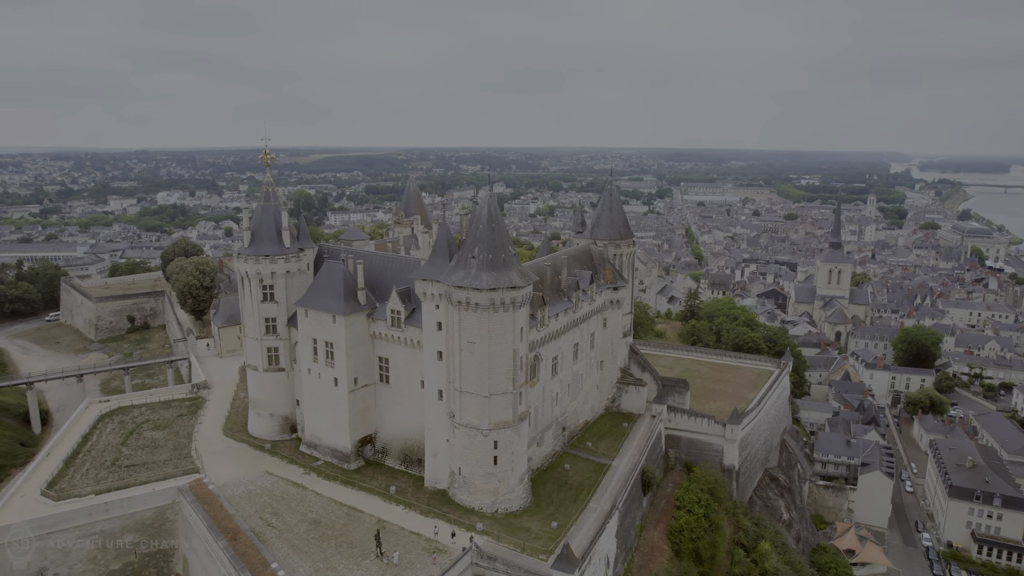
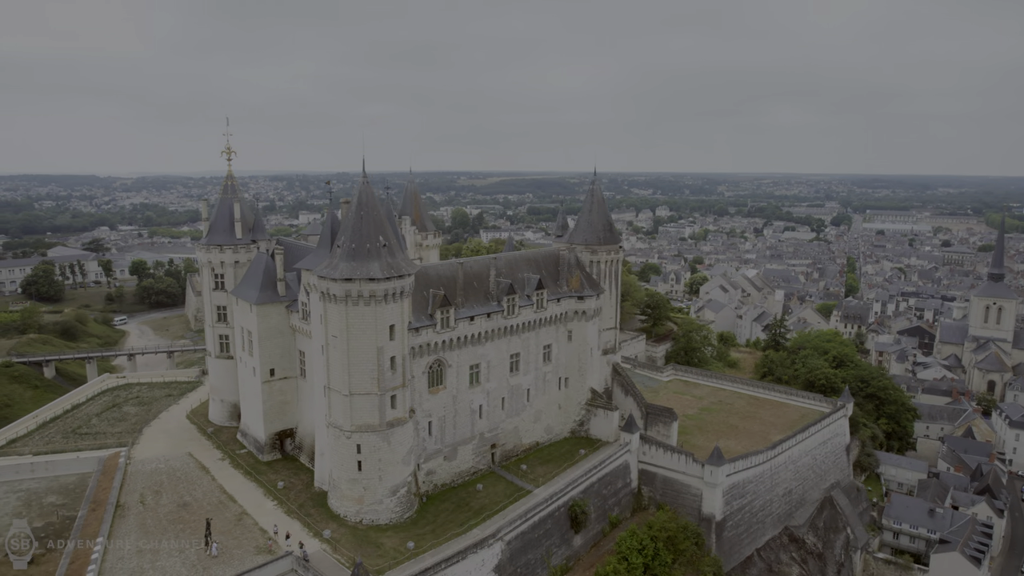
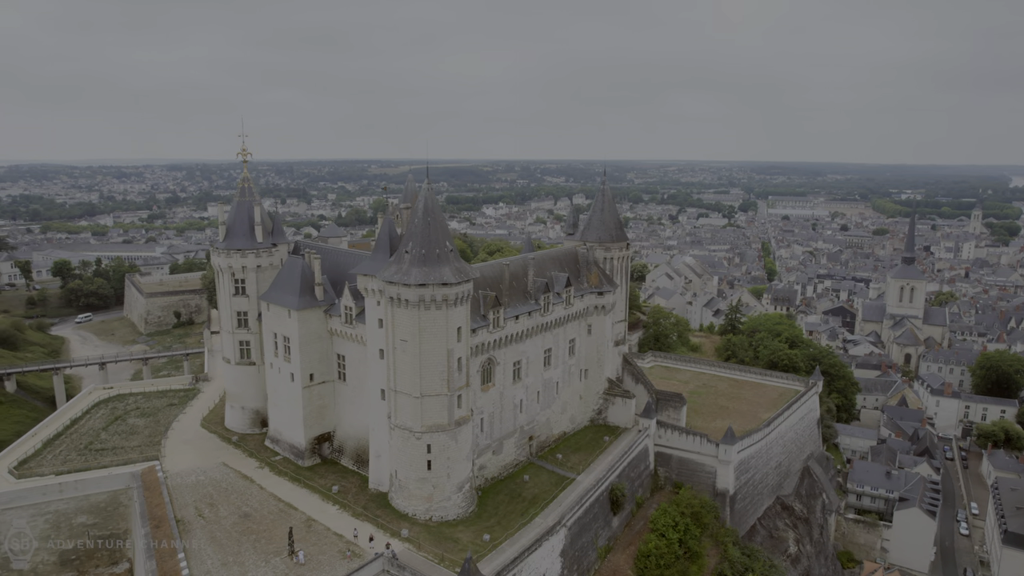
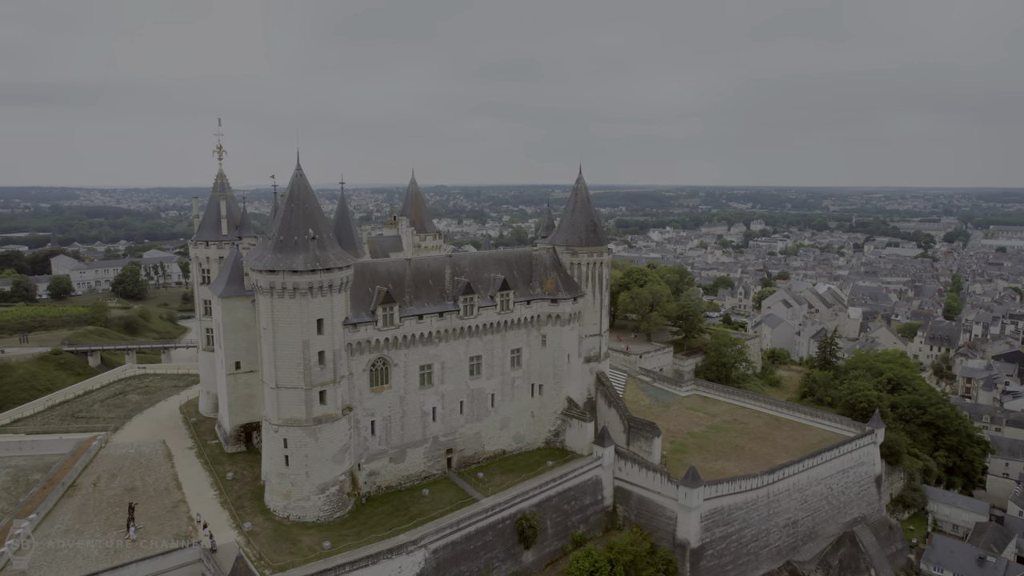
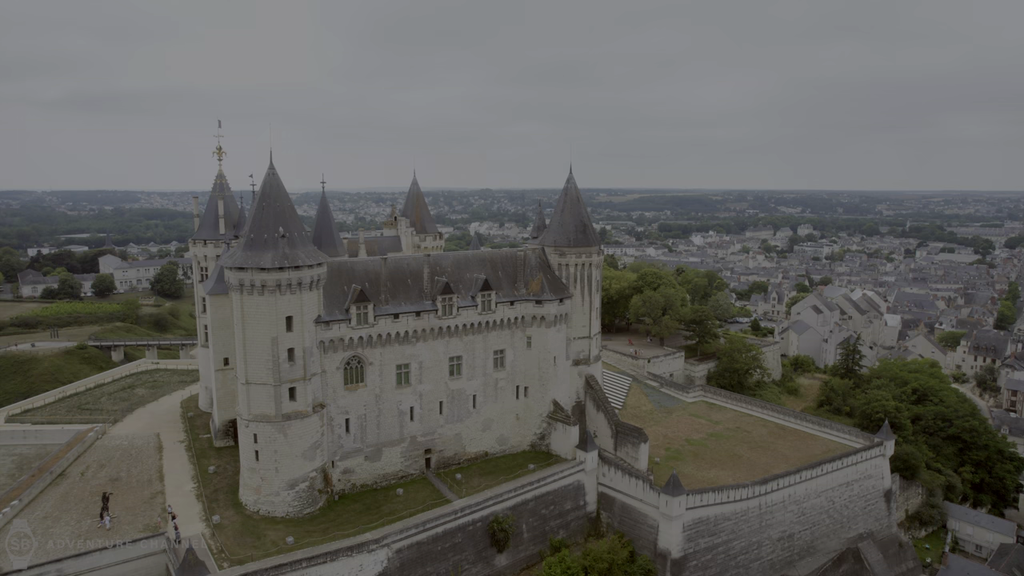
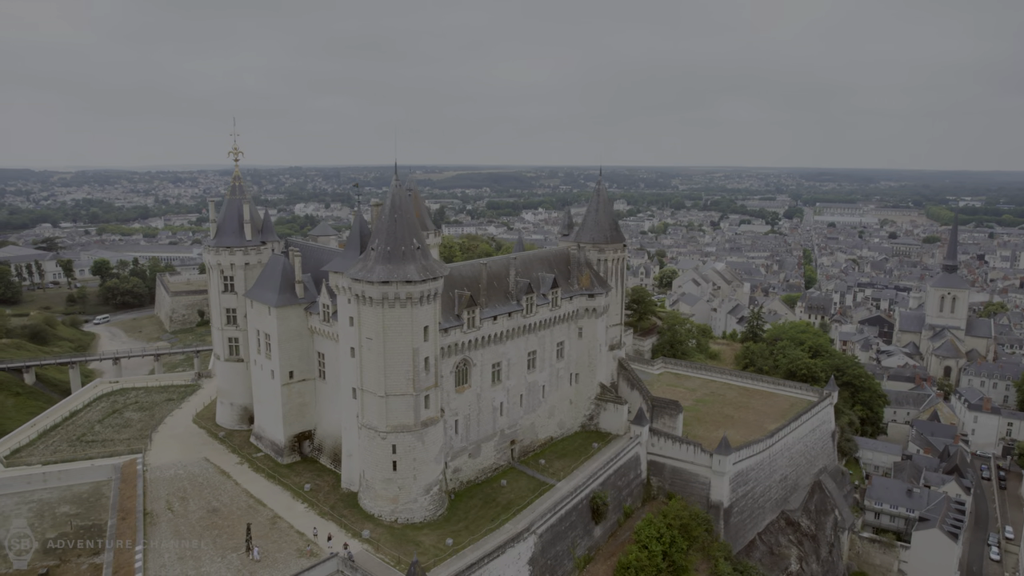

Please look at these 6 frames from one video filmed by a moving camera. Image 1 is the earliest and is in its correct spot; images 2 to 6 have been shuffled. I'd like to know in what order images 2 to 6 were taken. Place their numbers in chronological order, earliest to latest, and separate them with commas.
3, 6, 2, 4, 5
